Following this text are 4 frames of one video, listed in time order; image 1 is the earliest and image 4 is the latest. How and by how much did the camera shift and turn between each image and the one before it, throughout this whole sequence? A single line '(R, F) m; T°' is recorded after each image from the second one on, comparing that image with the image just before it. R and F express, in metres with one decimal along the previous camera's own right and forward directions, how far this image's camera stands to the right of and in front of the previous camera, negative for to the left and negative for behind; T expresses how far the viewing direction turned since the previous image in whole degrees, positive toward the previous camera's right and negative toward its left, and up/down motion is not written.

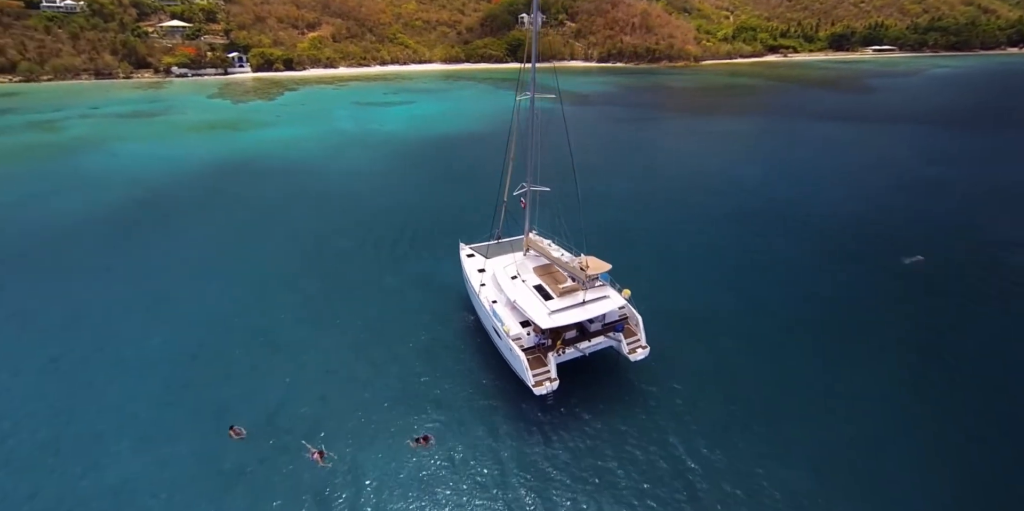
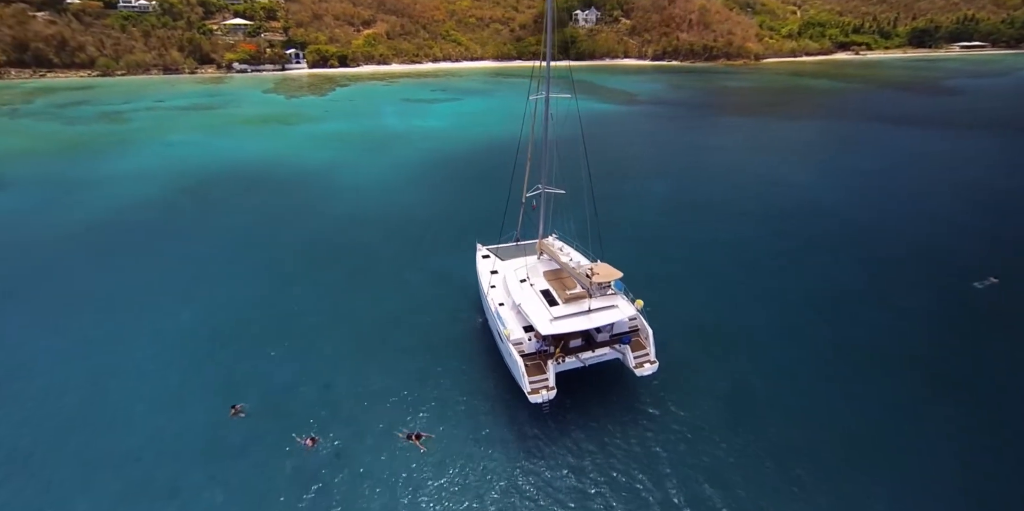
(+1.4, +0.5) m; -5°
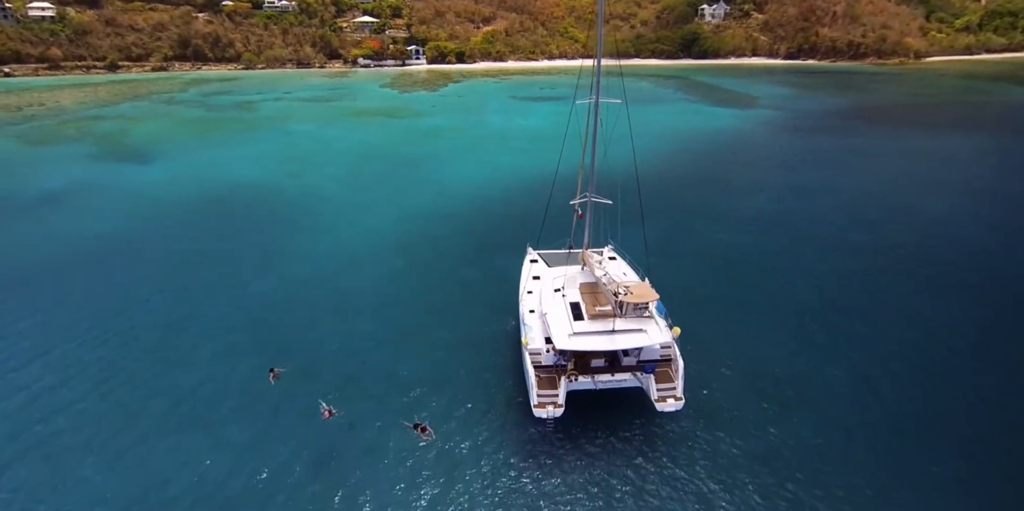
(+2.5, +0.8) m; -12°
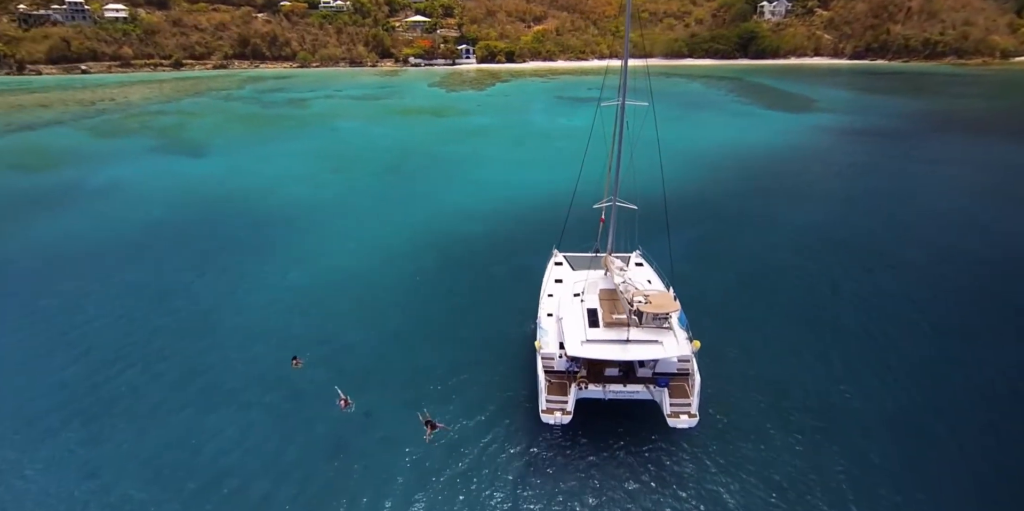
(+1.0, +0.2) m; -5°
